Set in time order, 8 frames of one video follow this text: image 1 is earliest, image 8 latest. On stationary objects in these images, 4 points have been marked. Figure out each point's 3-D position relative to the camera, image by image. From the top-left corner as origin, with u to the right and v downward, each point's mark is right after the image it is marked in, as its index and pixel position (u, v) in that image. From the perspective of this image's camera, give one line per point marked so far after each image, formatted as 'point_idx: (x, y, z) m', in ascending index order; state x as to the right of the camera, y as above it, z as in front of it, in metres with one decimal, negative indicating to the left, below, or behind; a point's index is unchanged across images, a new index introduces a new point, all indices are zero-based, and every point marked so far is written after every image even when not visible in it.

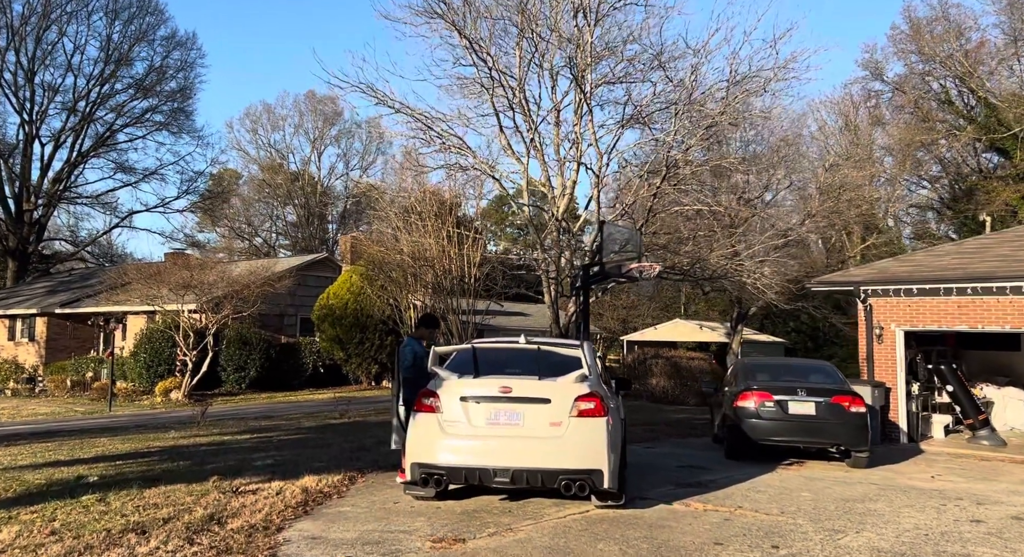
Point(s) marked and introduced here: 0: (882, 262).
0: (+6.6, +0.3, +17.0) m
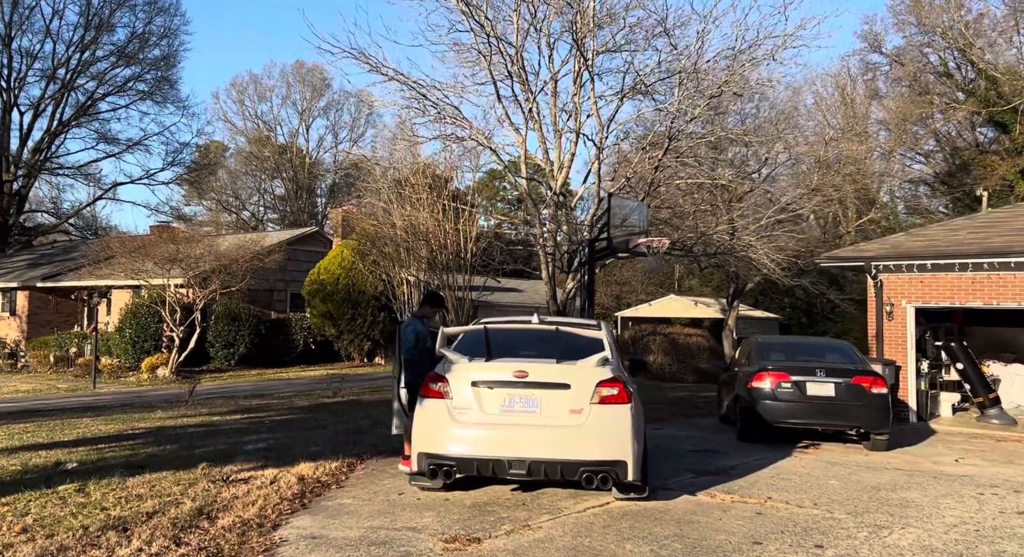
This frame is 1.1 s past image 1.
0: (+6.6, +0.7, +16.4) m
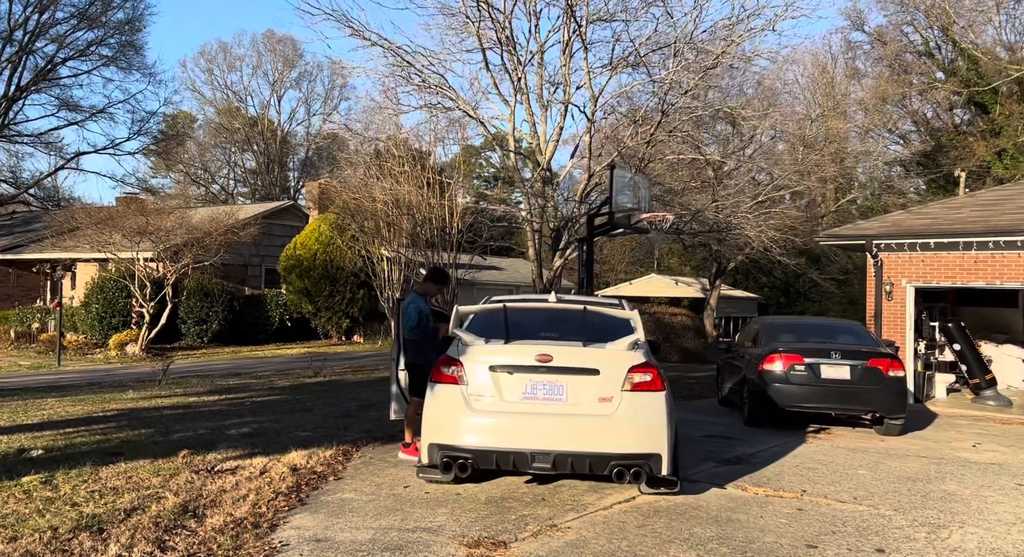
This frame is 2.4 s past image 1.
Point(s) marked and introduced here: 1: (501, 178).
0: (+6.4, +1.1, +16.0) m
1: (-0.2, +1.8, +17.3) m
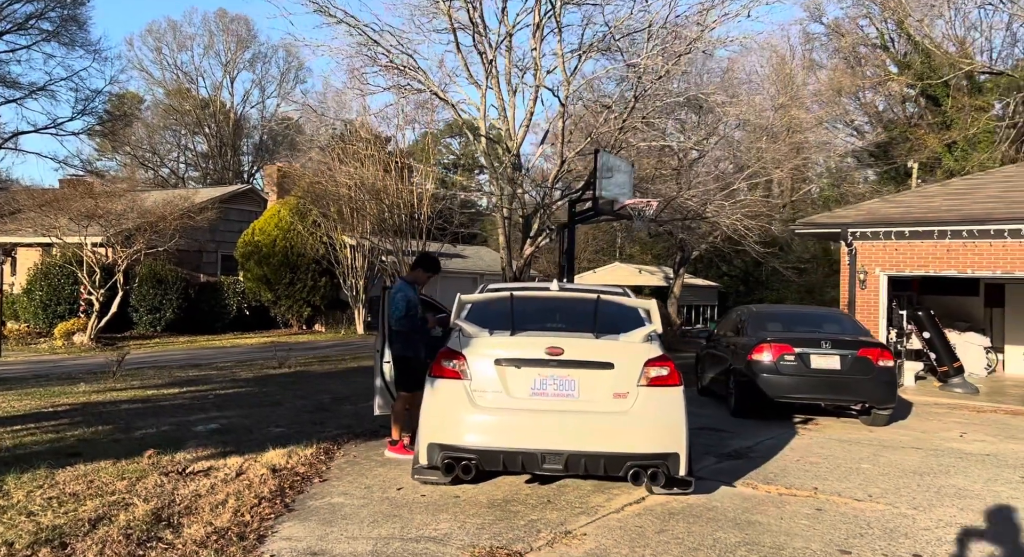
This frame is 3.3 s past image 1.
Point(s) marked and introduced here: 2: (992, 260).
0: (+5.9, +1.3, +15.8) m
1: (-0.7, +2.1, +16.8) m
2: (+7.1, +0.3, +14.1) m
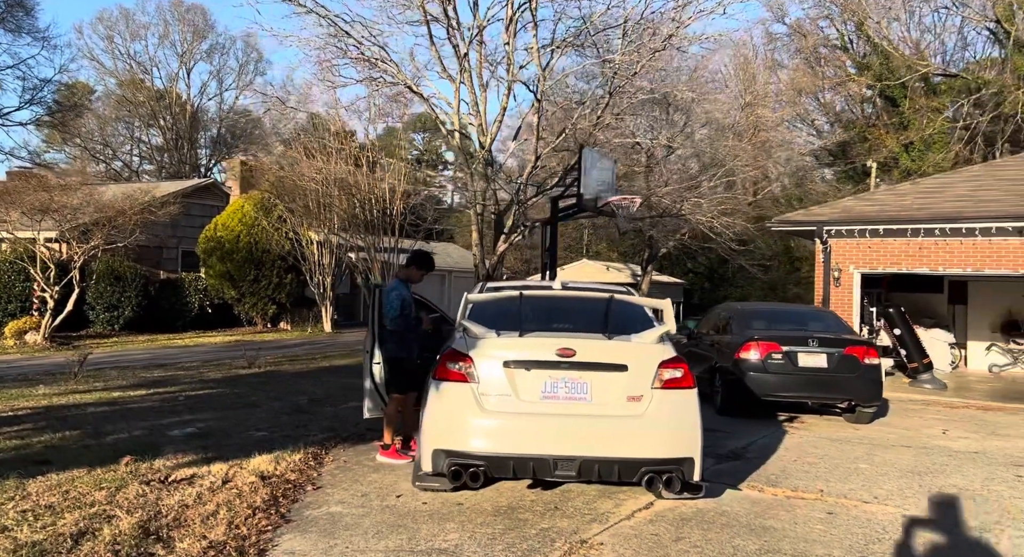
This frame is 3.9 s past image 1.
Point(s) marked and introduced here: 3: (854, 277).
0: (+5.5, +1.3, +15.9) m
1: (-1.2, +2.1, +16.6) m
2: (+6.7, +0.3, +14.2) m
3: (+5.4, 0.0, +15.2) m
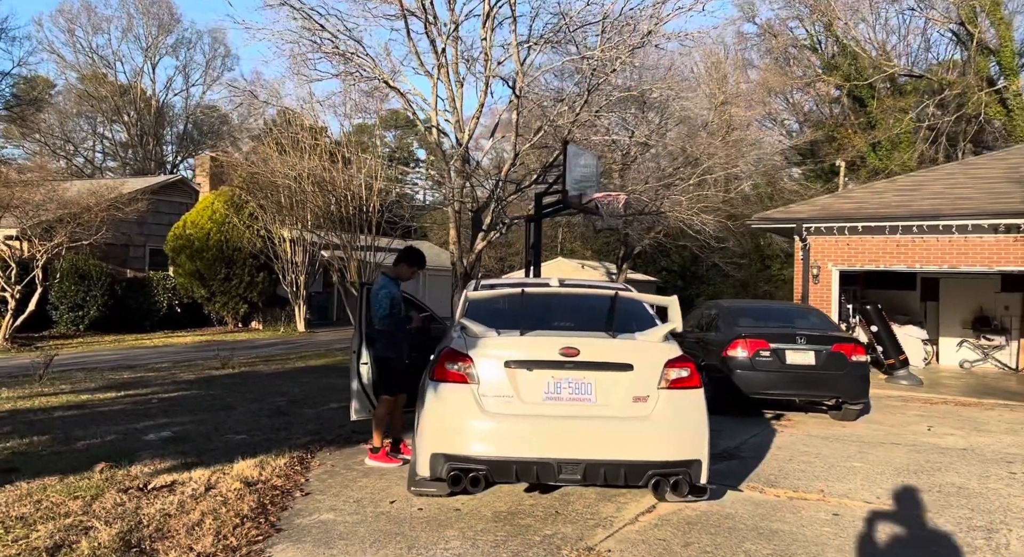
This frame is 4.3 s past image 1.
0: (+5.1, +1.4, +15.8) m
1: (-1.6, +2.1, +16.3) m
2: (+6.4, +0.4, +14.2) m
3: (+5.1, +0.1, +15.2) m
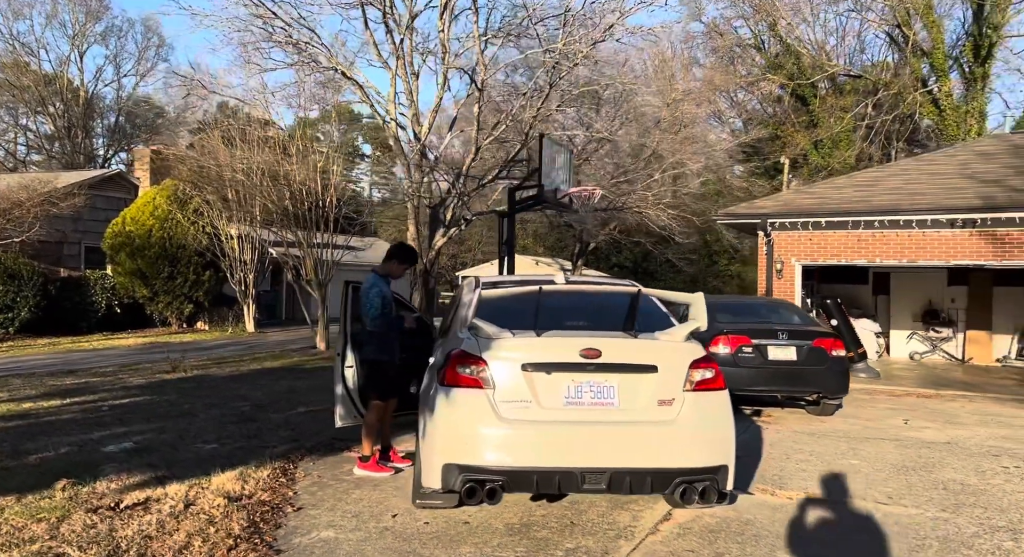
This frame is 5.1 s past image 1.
0: (+4.5, +1.5, +15.8) m
1: (-2.3, +2.2, +15.8) m
2: (+5.9, +0.5, +14.3) m
3: (+4.5, +0.2, +15.1) m
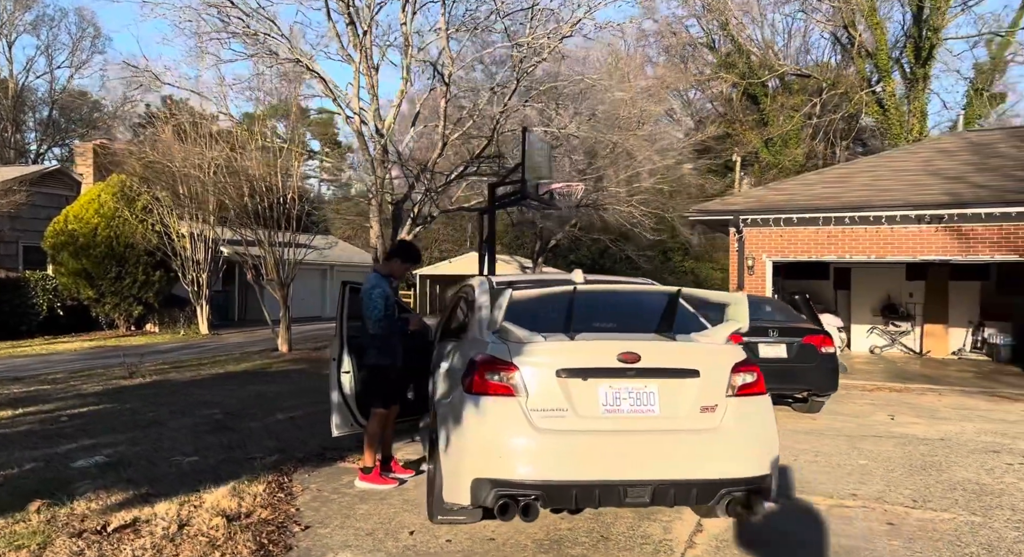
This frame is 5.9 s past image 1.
0: (+3.9, +1.5, +15.7) m
1: (-2.8, +2.2, +15.3) m
2: (+5.4, +0.5, +14.3) m
3: (+4.0, +0.2, +15.1) m
